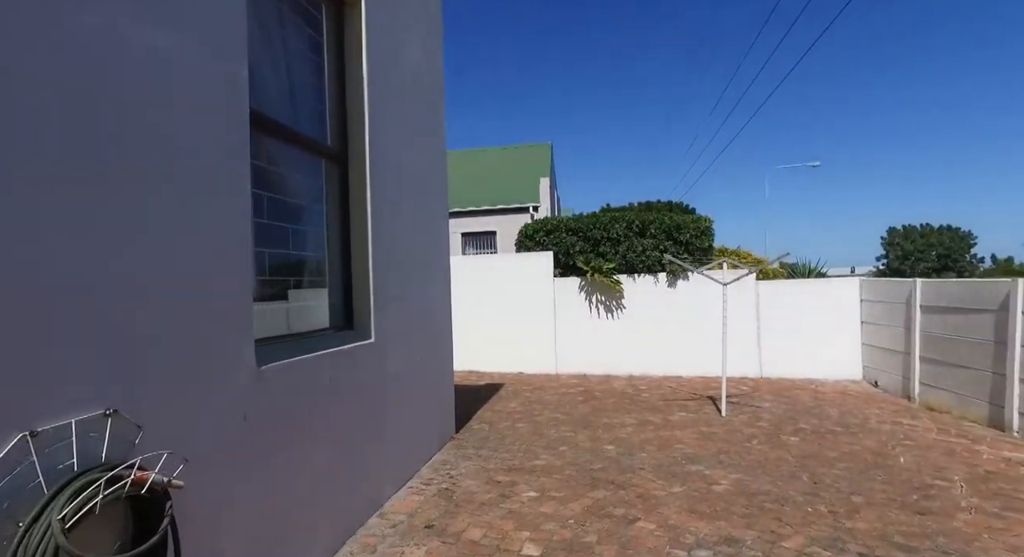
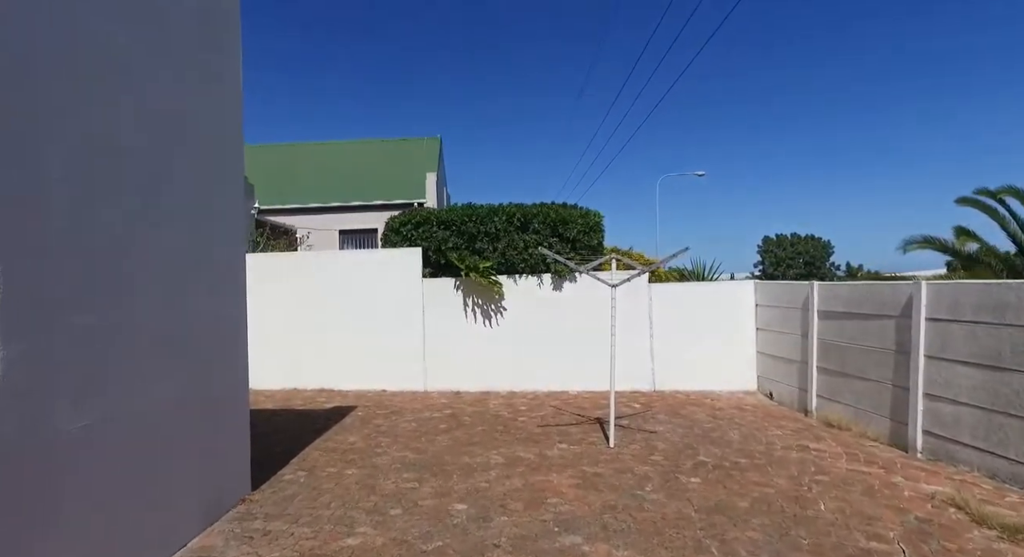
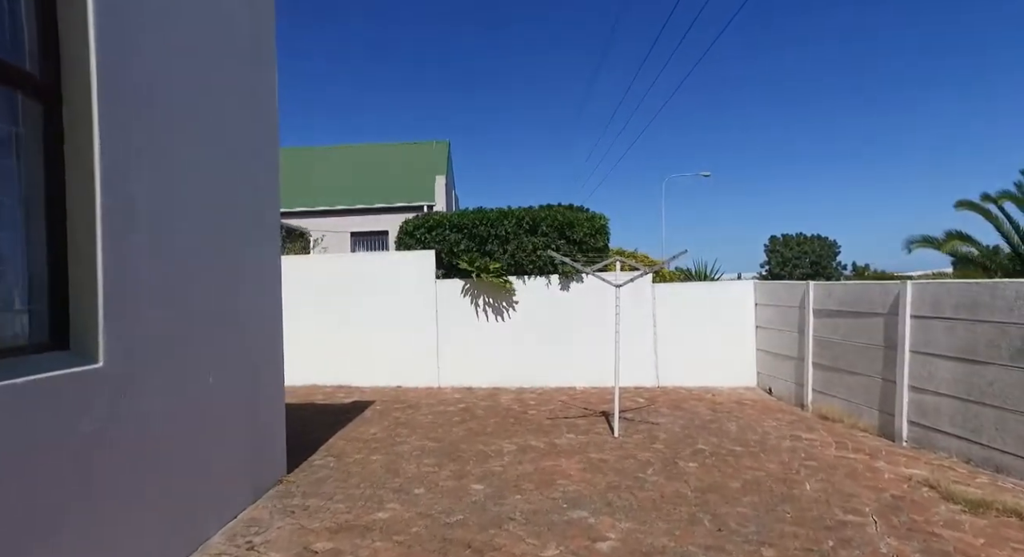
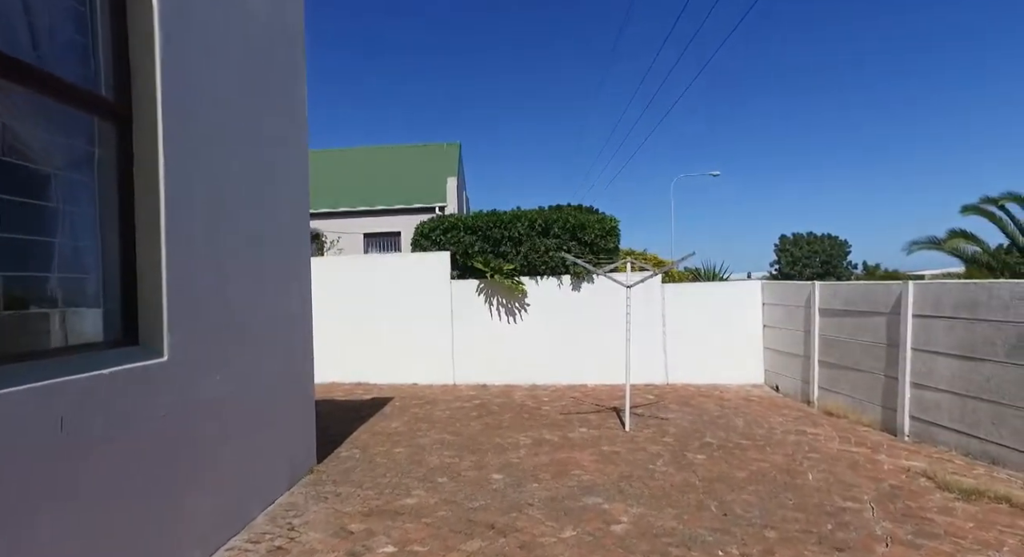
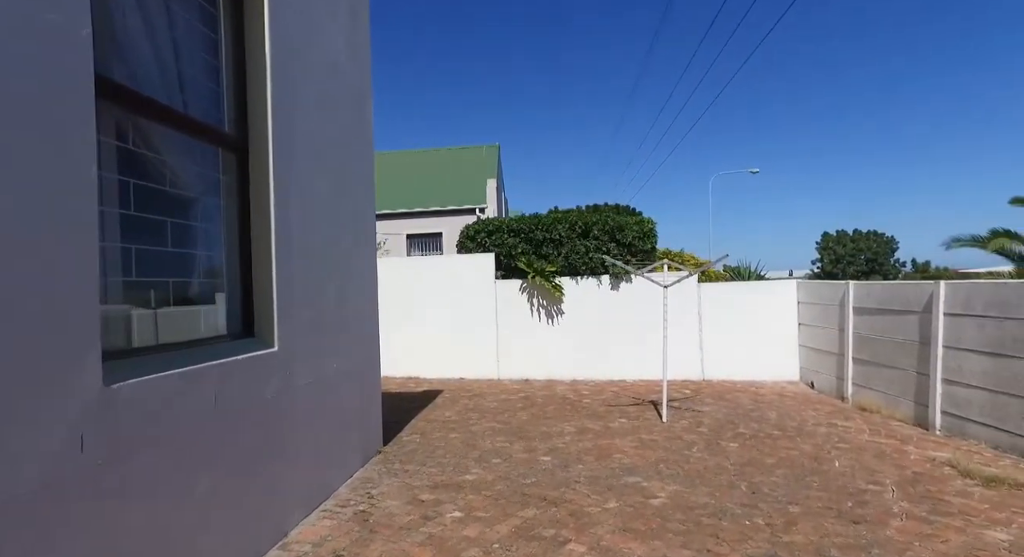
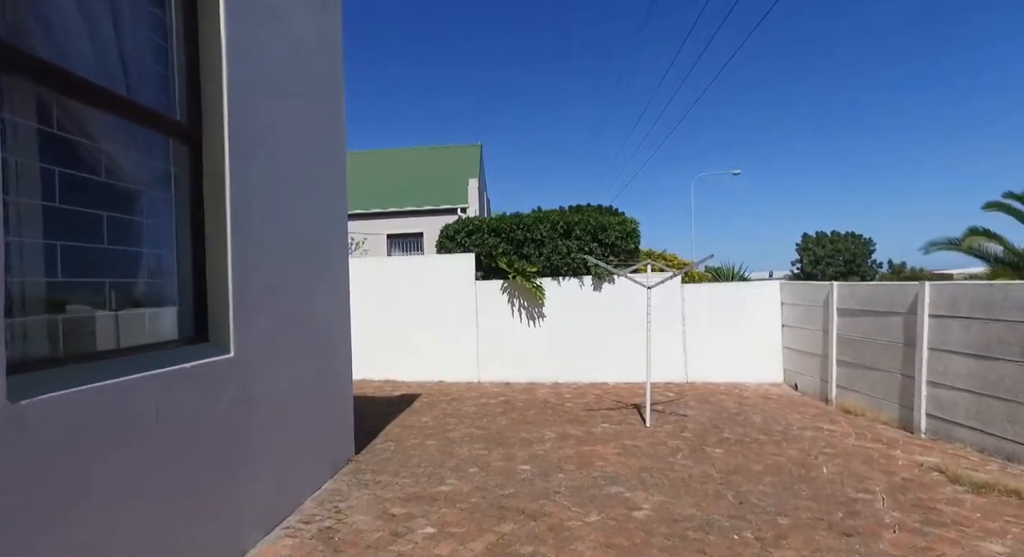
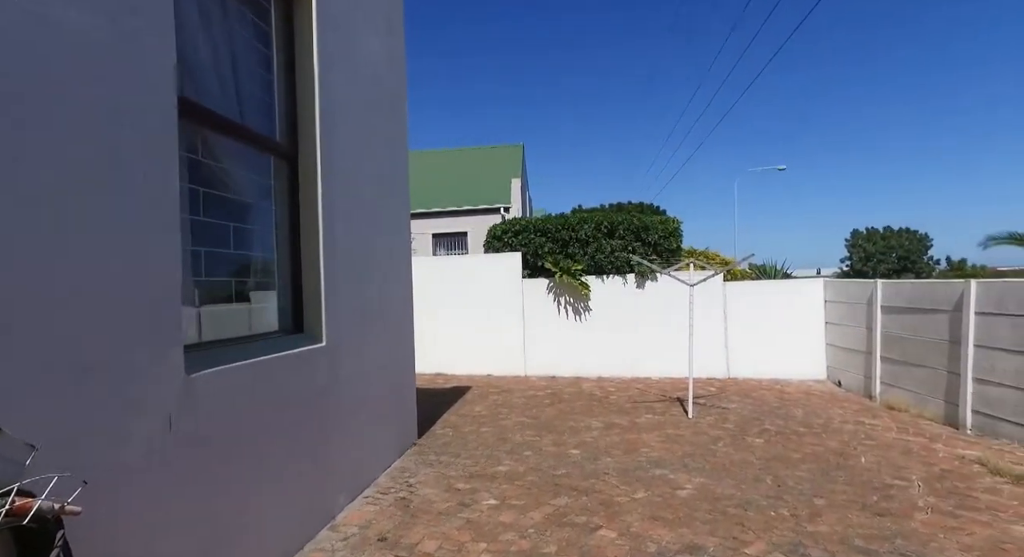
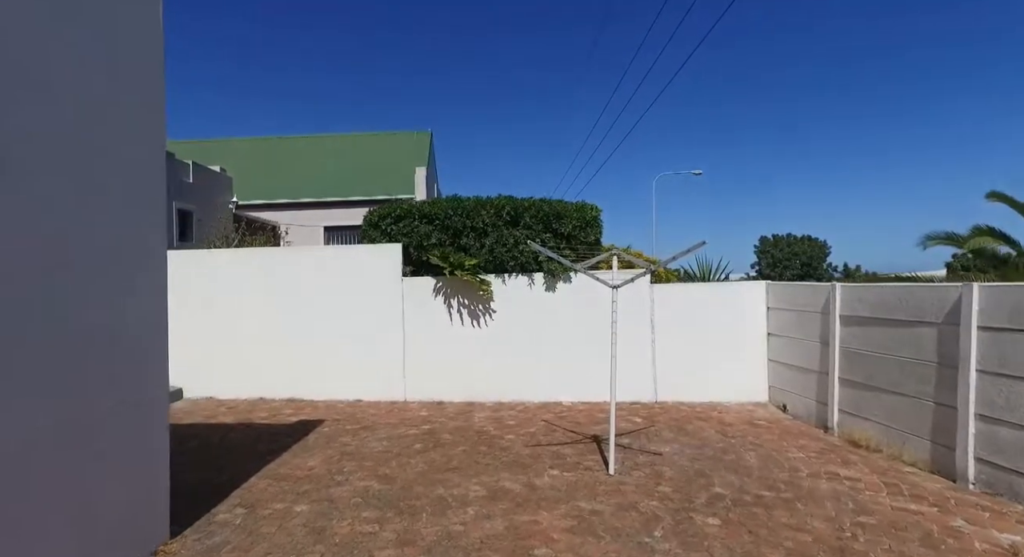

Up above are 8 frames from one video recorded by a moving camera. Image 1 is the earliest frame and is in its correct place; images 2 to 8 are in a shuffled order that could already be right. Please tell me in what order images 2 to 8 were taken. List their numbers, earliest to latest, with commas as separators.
7, 5, 6, 4, 3, 2, 8
